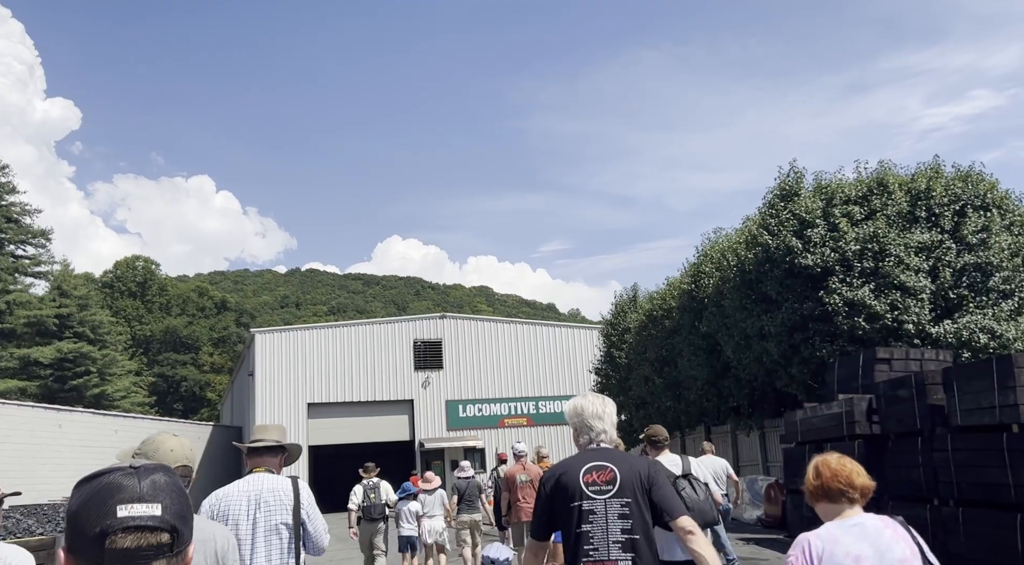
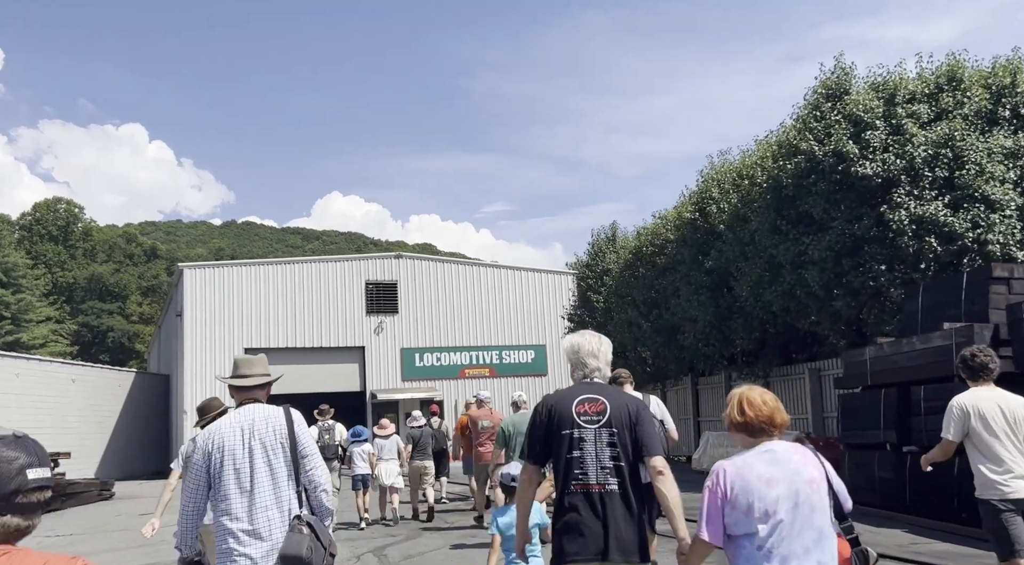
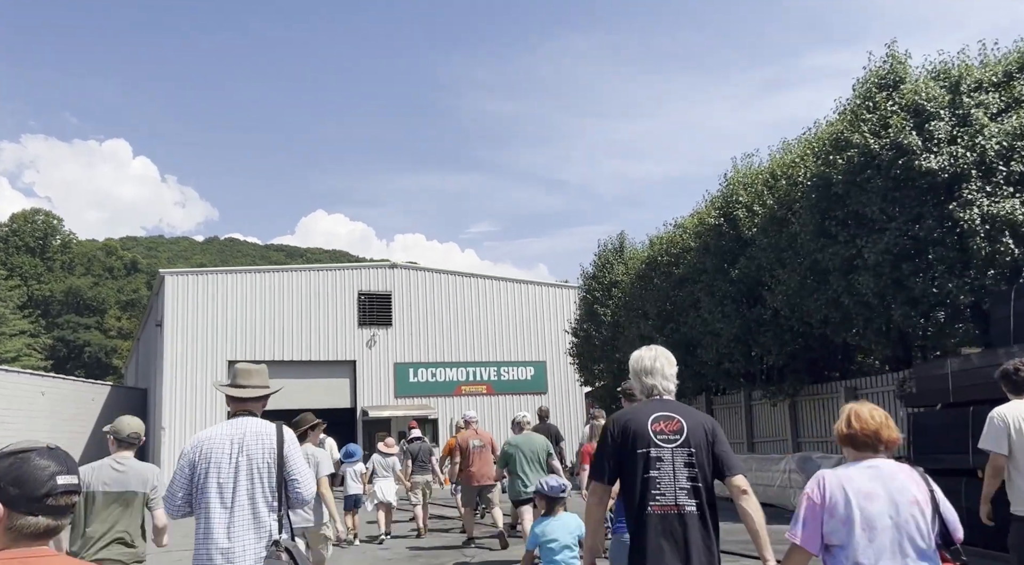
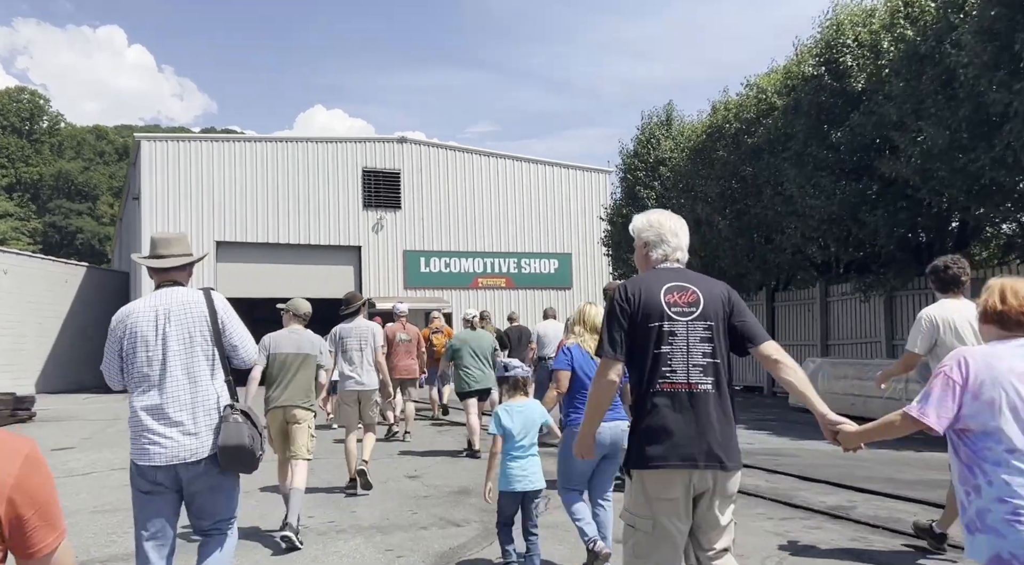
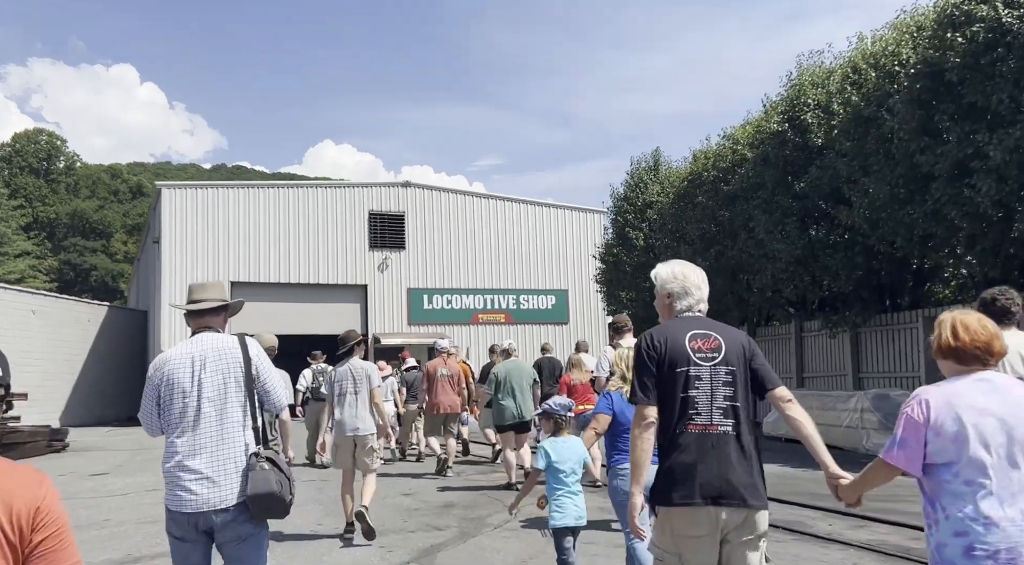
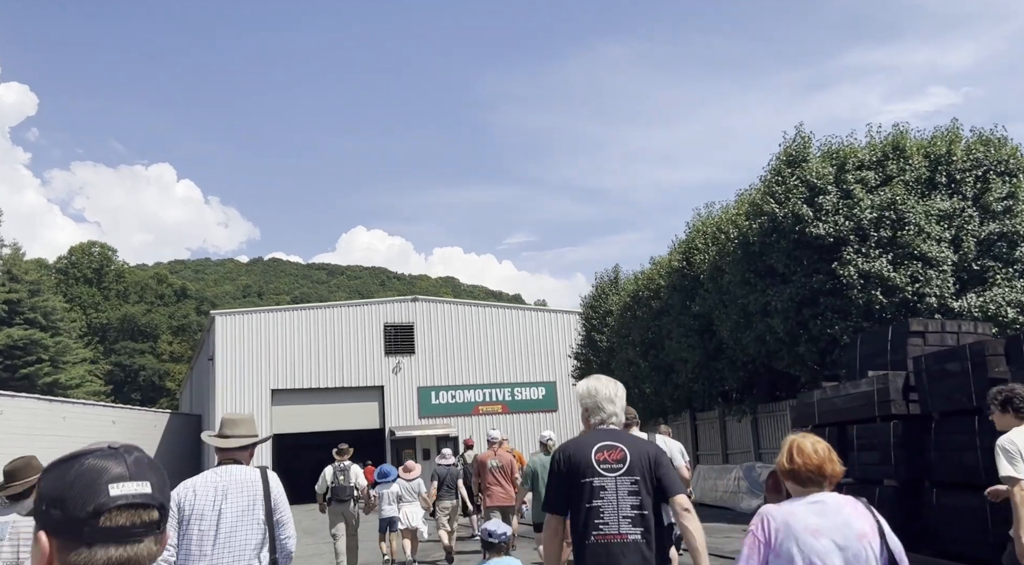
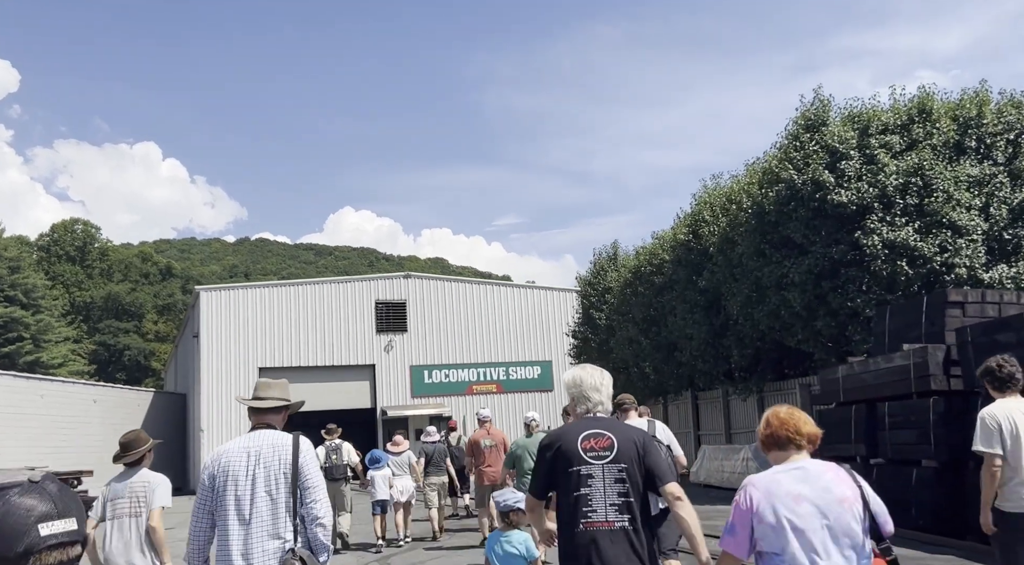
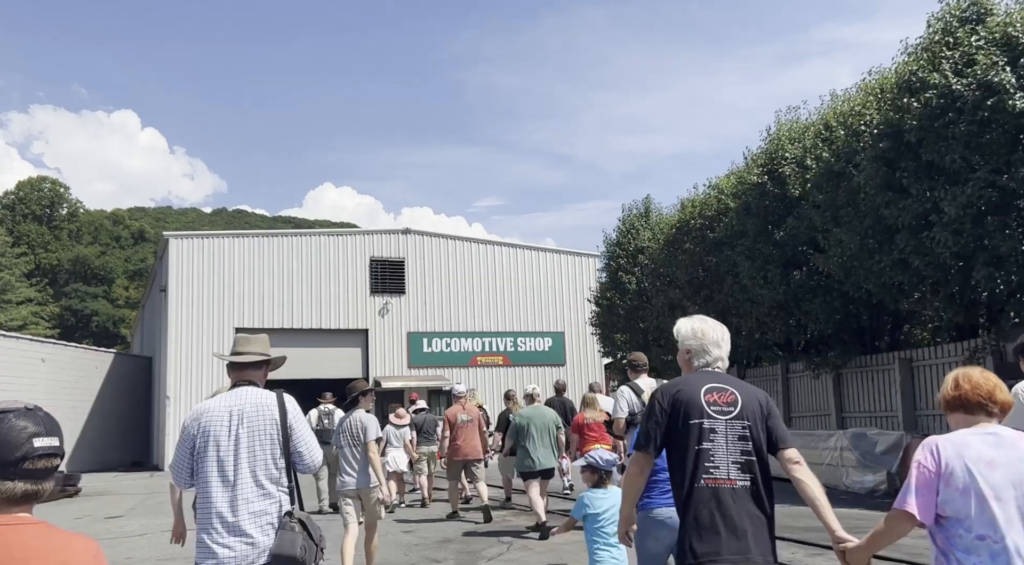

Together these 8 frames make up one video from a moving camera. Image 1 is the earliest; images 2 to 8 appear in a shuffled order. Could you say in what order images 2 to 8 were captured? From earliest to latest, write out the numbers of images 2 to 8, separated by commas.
6, 7, 2, 3, 8, 5, 4
